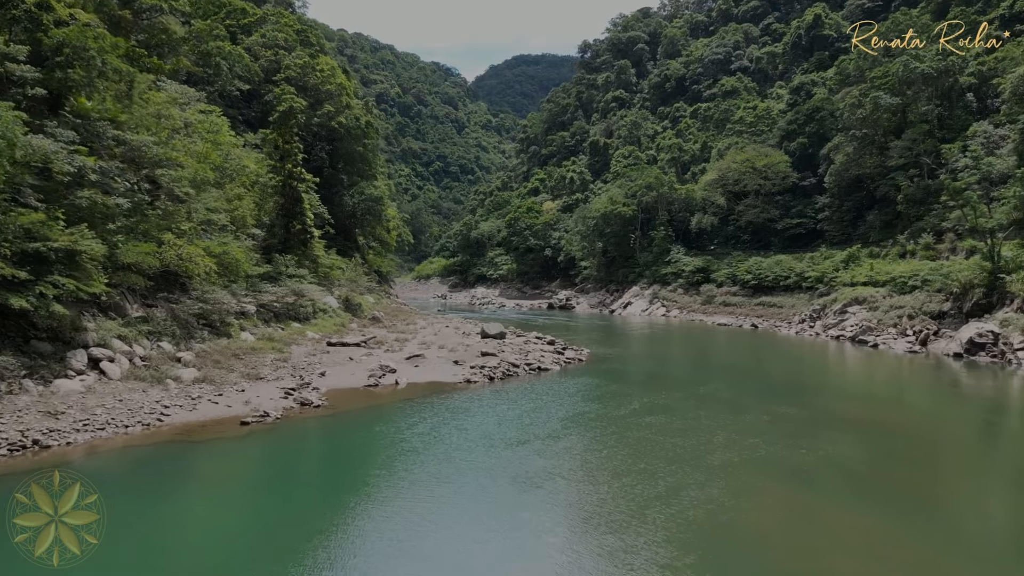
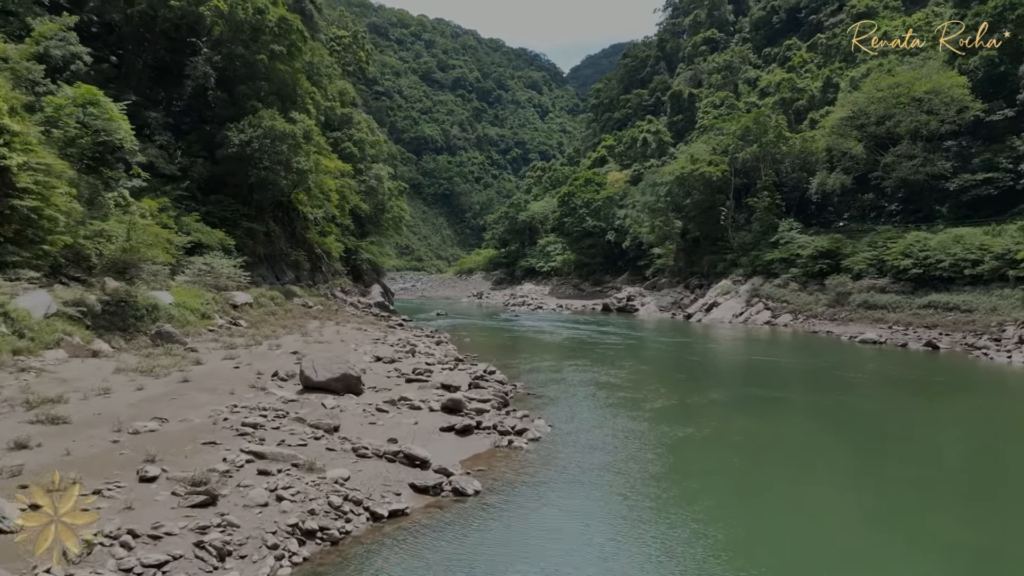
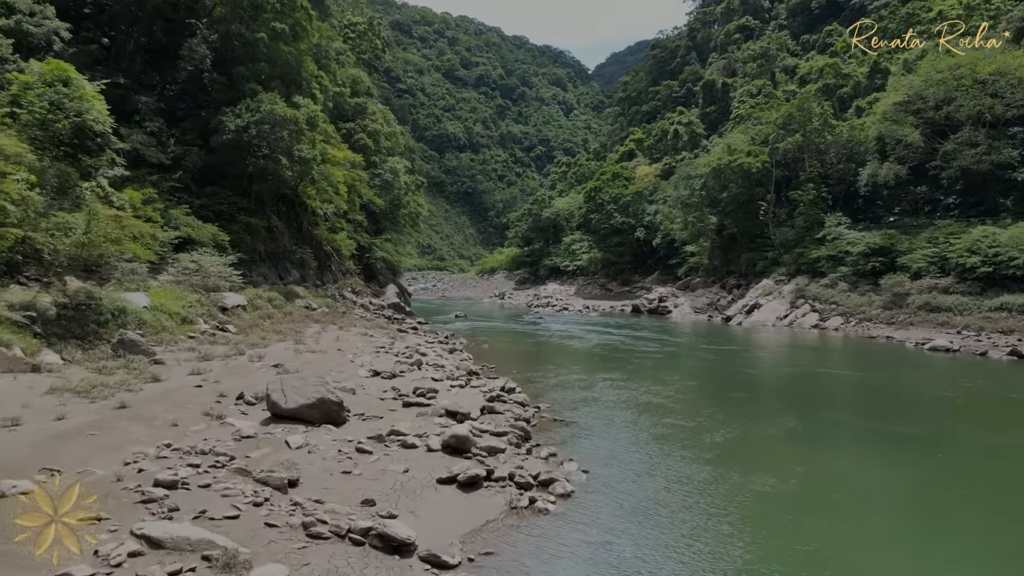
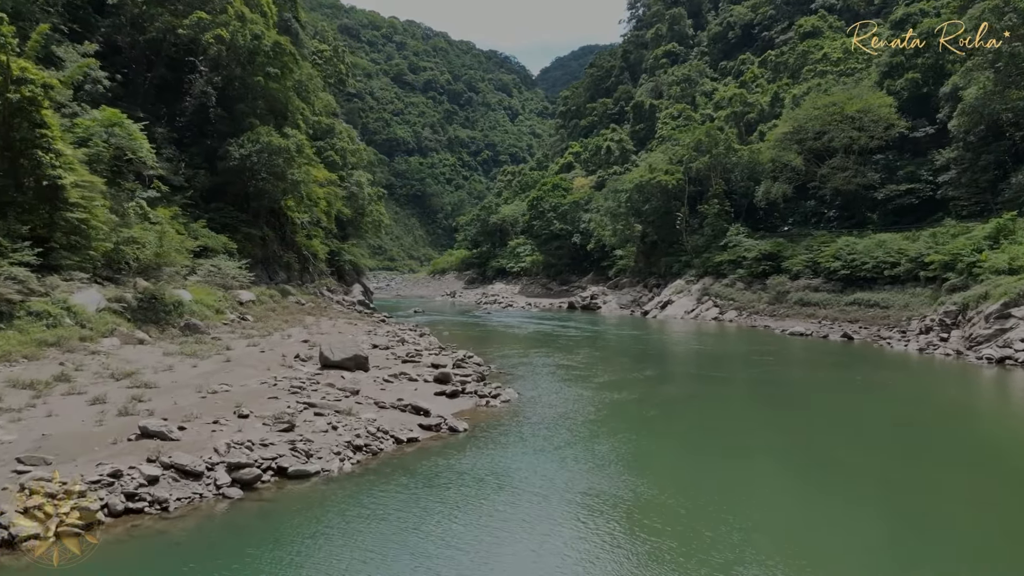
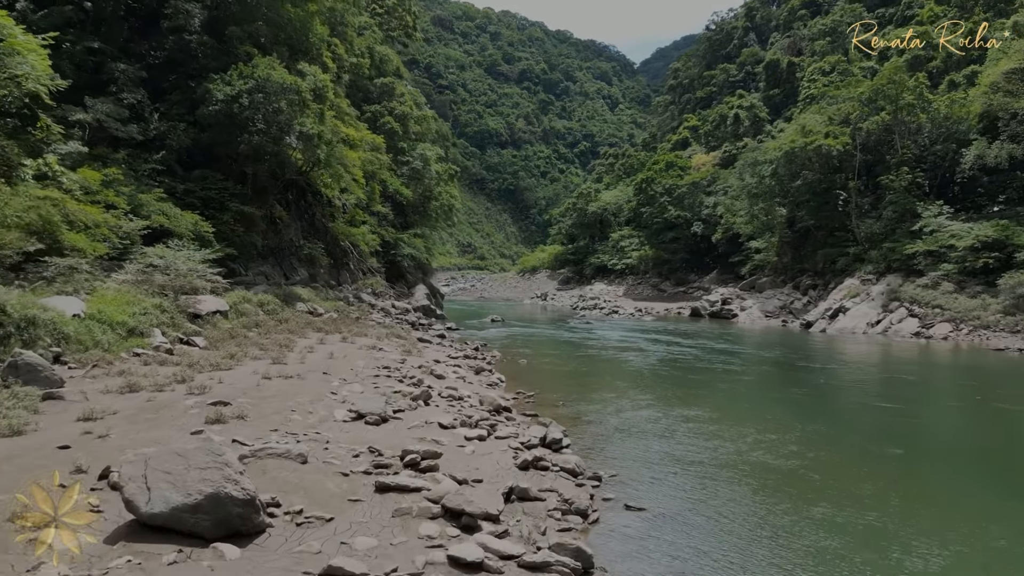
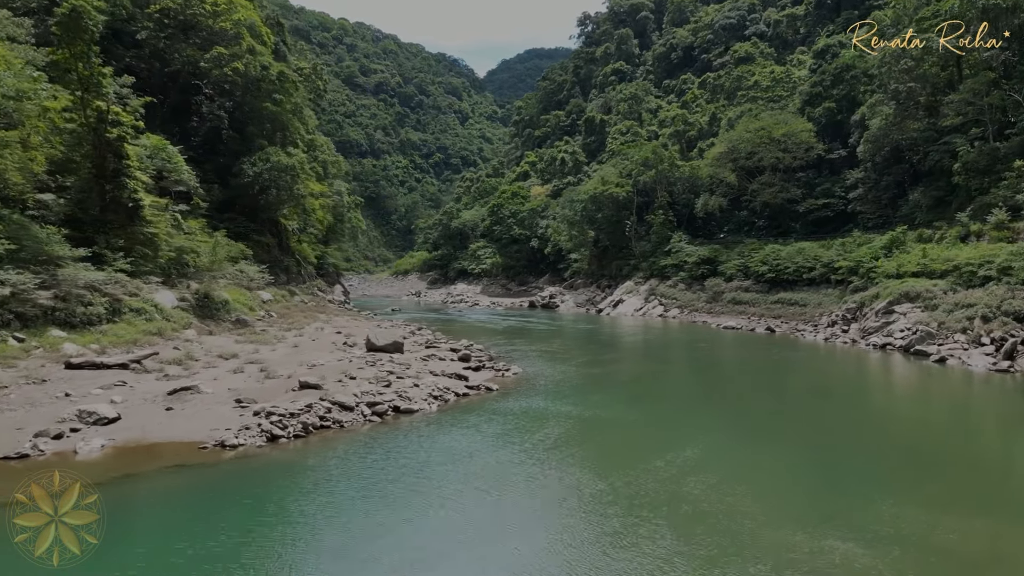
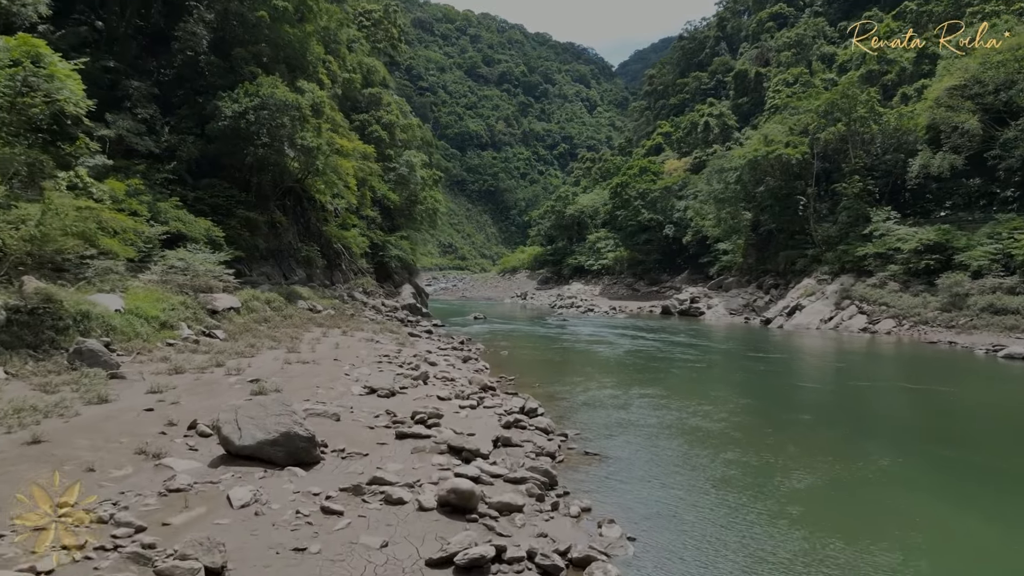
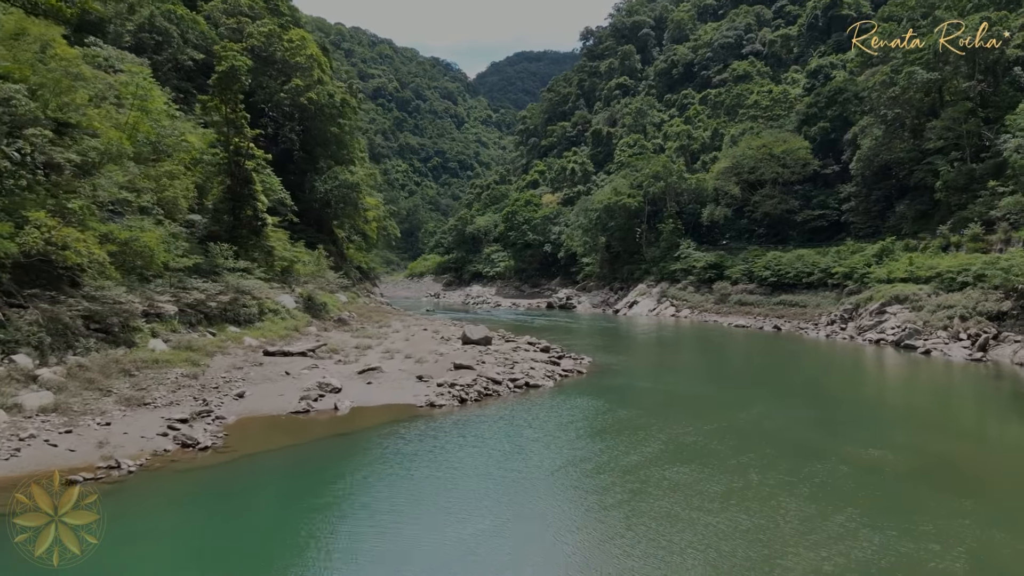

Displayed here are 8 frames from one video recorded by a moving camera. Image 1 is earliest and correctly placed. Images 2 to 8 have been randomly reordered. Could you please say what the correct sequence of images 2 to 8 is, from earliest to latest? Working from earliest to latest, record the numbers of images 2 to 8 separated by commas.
8, 6, 4, 2, 3, 7, 5
